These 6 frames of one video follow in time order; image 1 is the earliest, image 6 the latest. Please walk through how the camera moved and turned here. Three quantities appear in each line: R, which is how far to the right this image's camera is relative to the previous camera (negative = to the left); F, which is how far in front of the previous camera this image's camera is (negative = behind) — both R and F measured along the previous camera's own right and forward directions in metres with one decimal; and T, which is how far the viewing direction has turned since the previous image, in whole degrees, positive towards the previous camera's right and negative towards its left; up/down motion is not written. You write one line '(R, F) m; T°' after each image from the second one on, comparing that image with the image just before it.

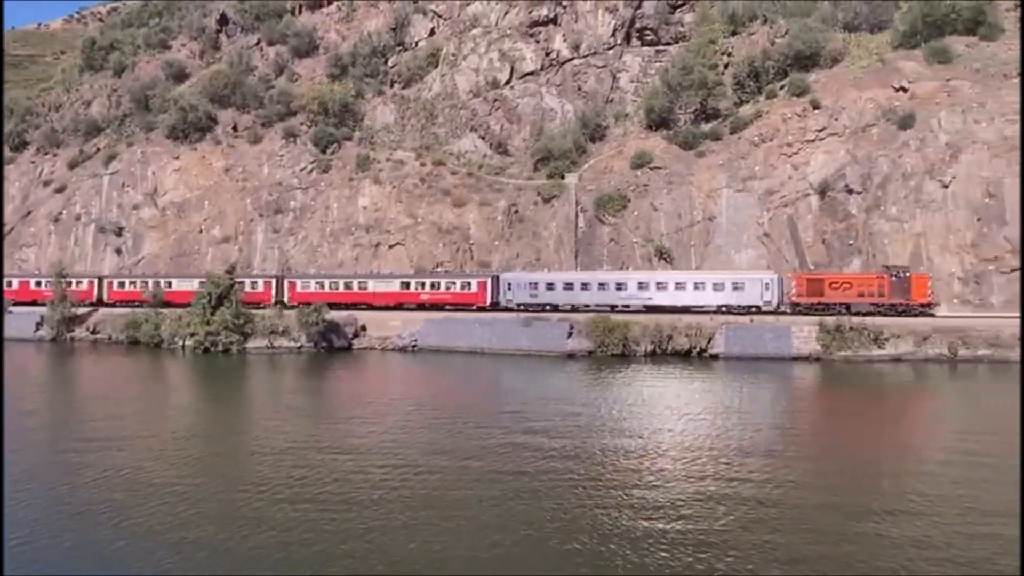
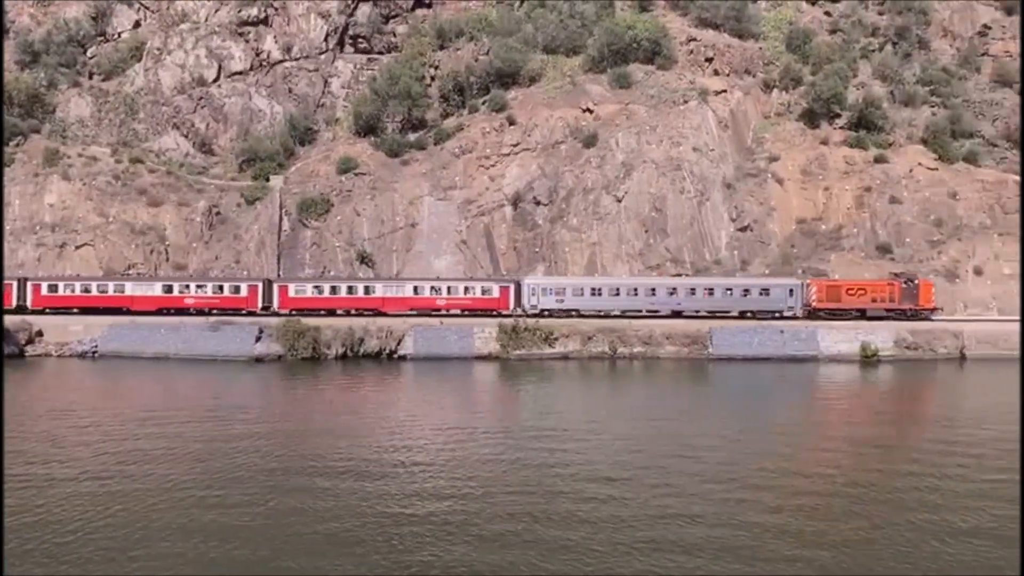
(+3.4, -1.8) m; +14°
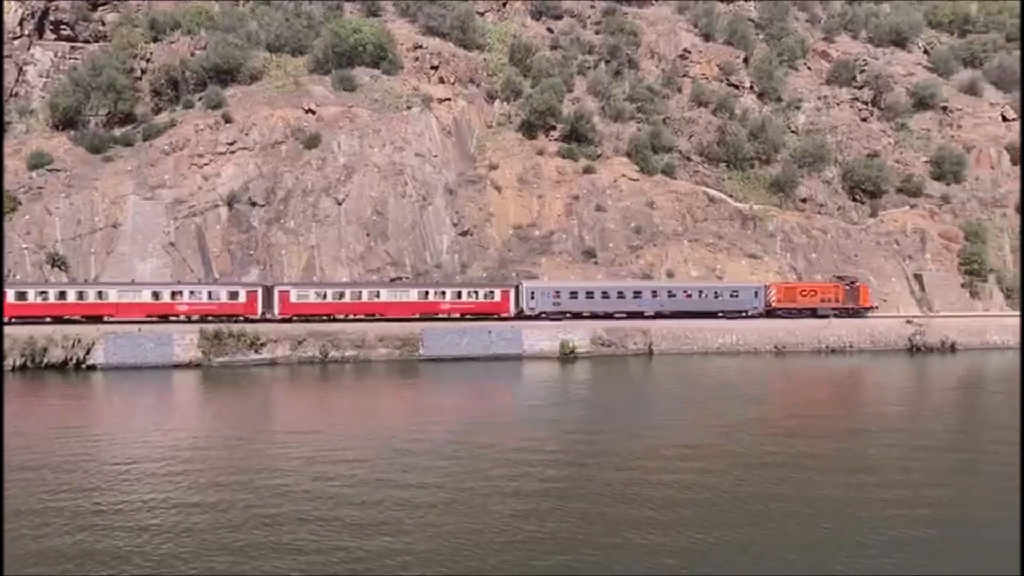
(+3.0, -0.9) m; +14°
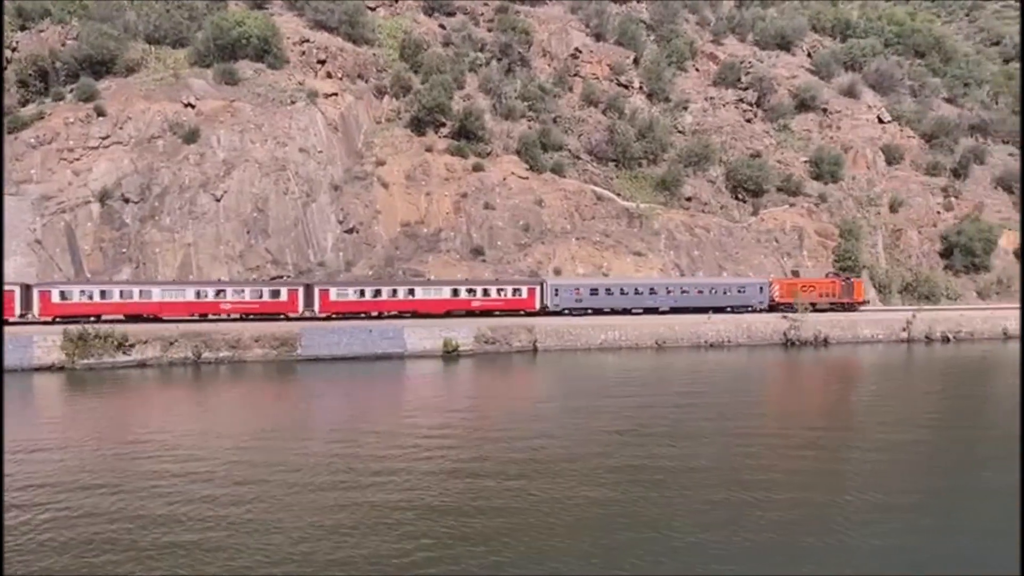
(+1.7, 0.0) m; +5°
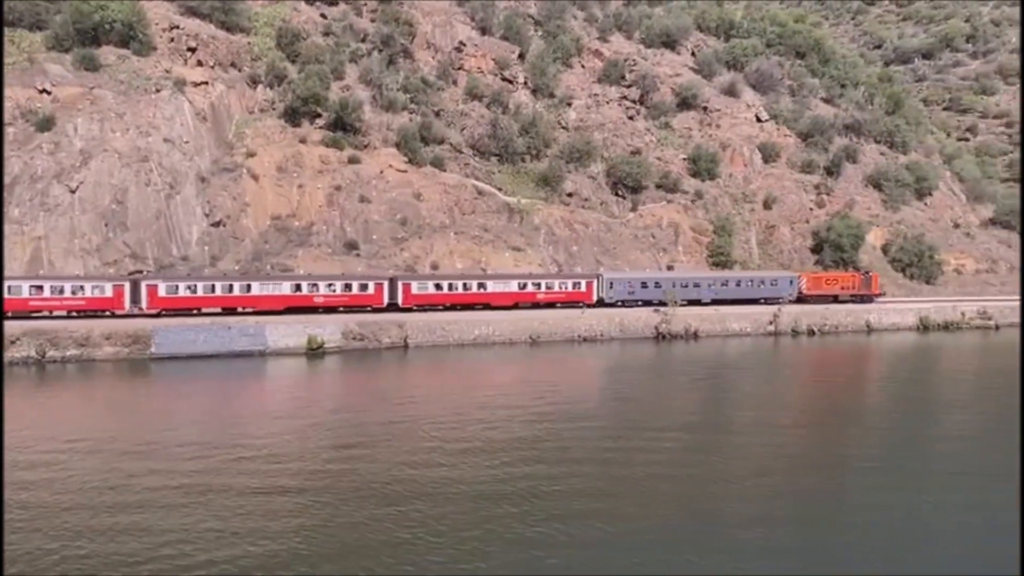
(+2.4, +0.2) m; +5°
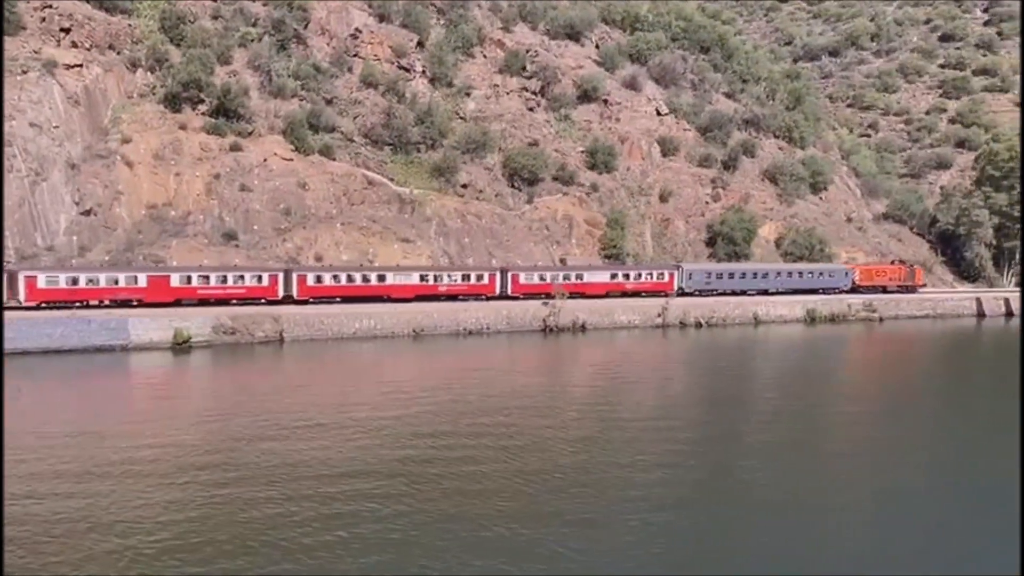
(+2.8, +0.6) m; +4°
